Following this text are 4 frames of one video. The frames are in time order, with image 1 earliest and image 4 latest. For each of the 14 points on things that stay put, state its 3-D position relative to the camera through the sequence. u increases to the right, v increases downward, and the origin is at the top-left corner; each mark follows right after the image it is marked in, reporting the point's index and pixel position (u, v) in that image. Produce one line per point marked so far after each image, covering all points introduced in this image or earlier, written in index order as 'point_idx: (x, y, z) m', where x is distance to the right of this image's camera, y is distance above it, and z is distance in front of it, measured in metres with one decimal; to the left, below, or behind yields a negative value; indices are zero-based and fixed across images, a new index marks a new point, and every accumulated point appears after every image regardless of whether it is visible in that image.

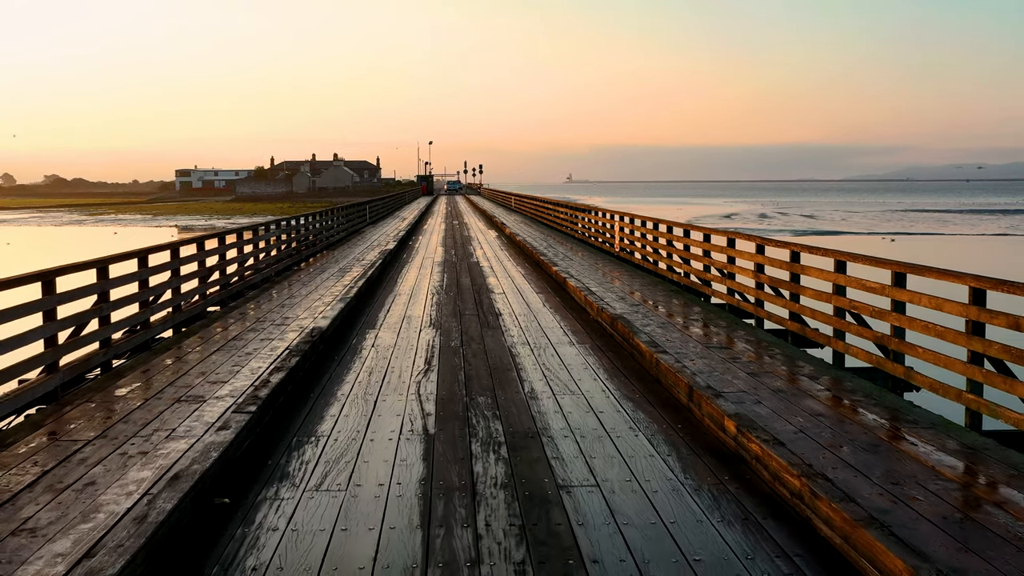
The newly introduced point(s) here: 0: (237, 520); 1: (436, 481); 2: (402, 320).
0: (-1.0, -0.8, +3.1) m
1: (-0.3, -0.8, +3.5) m
2: (-1.0, -0.3, +7.8) m
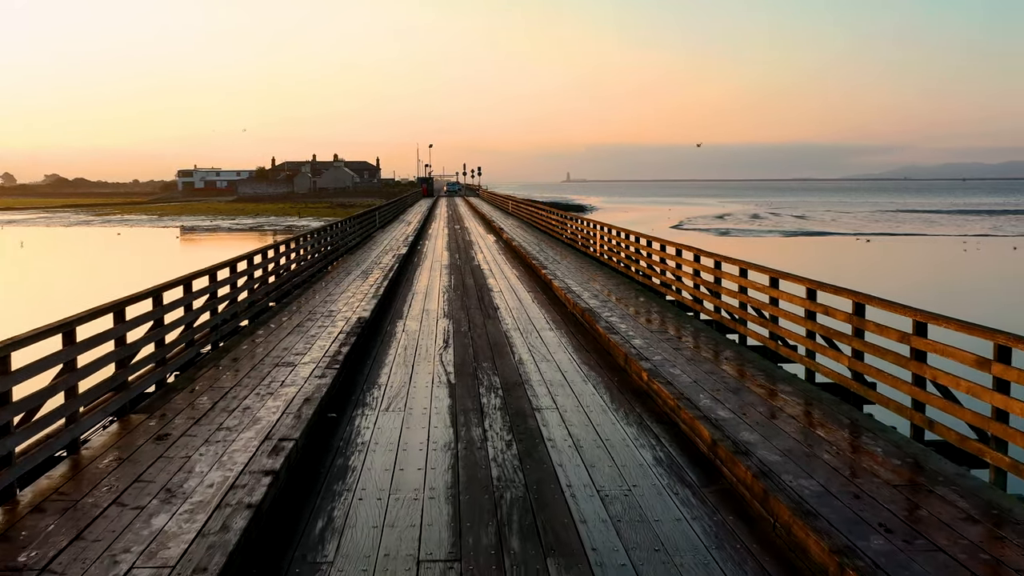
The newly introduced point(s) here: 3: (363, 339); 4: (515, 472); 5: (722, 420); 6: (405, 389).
0: (-1.0, -0.8, +5.3) m
1: (-0.4, -0.8, +5.6) m
2: (-1.1, -0.3, +10.0) m
3: (-1.4, -0.5, +8.1) m
4: (0.0, -0.9, +4.4) m
5: (+1.3, -0.8, +5.2) m
6: (-0.8, -0.7, +6.1) m
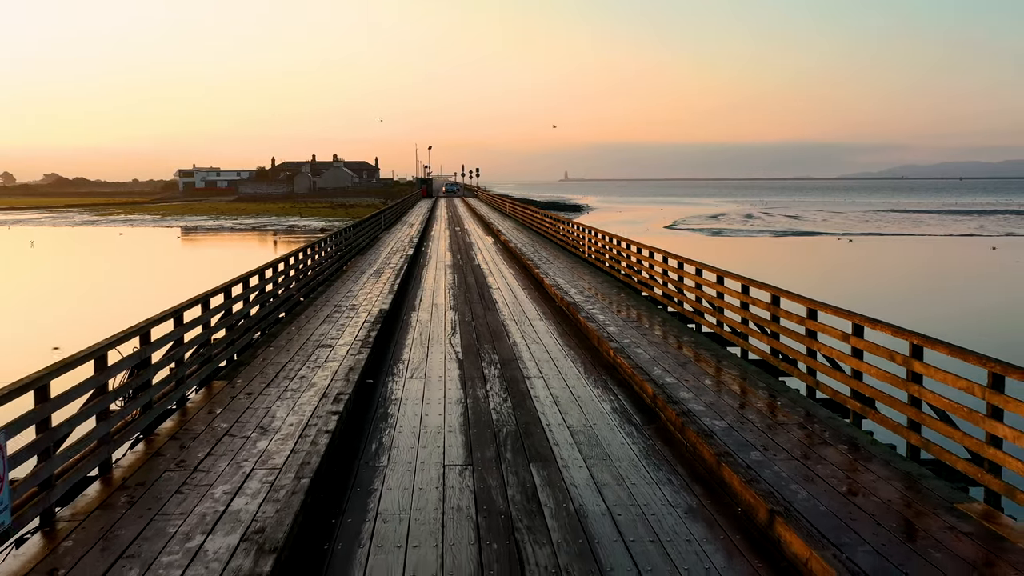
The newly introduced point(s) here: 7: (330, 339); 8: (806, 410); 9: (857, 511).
0: (-1.1, -0.8, +6.9) m
1: (-0.4, -0.7, +7.3) m
2: (-1.1, -0.2, +11.7) m
3: (-1.5, -0.4, +9.7) m
4: (0.0, -0.9, +6.0) m
5: (+1.3, -0.8, +6.9) m
6: (-0.8, -0.7, +7.7) m
7: (-1.9, -0.5, +9.0) m
8: (+2.2, -0.9, +6.4) m
9: (+1.8, -1.2, +4.4) m
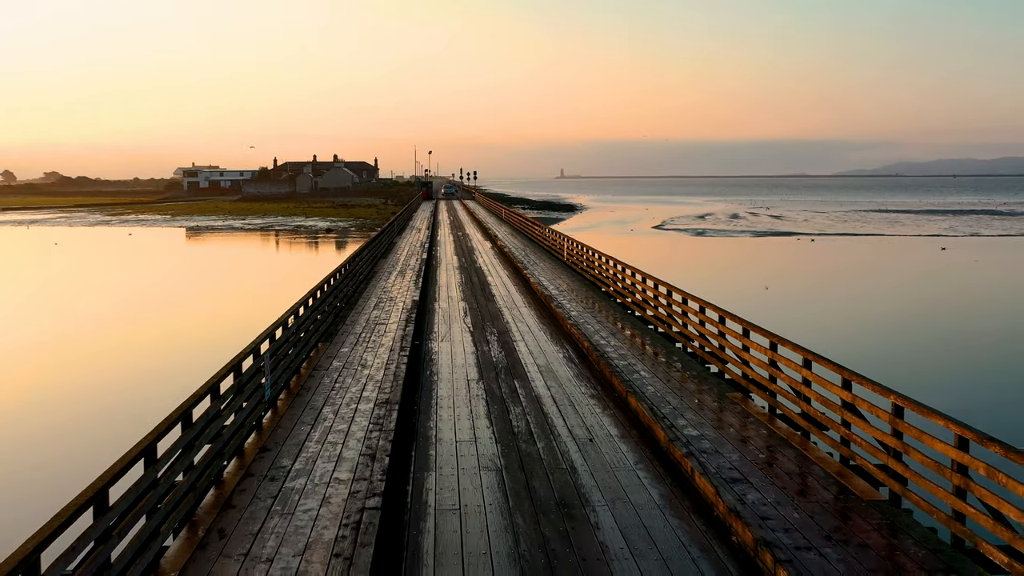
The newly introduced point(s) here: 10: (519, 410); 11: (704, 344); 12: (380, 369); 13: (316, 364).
0: (-1.2, -0.8, +11.3) m
1: (-0.5, -0.7, +11.6) m
2: (-1.2, -0.2, +16.0) m
3: (-1.6, -0.4, +14.1) m
4: (-0.1, -0.9, +10.4) m
5: (+1.2, -0.7, +11.3) m
6: (-0.9, -0.7, +12.1) m
7: (-2.1, -0.5, +13.3) m
8: (+2.1, -0.9, +10.7) m
9: (+1.7, -1.1, +8.8) m
10: (+0.1, -1.2, +8.1) m
11: (+2.3, -0.7, +10.3) m
12: (-1.6, -1.0, +9.7) m
13: (-2.4, -1.0, +10.2) m
